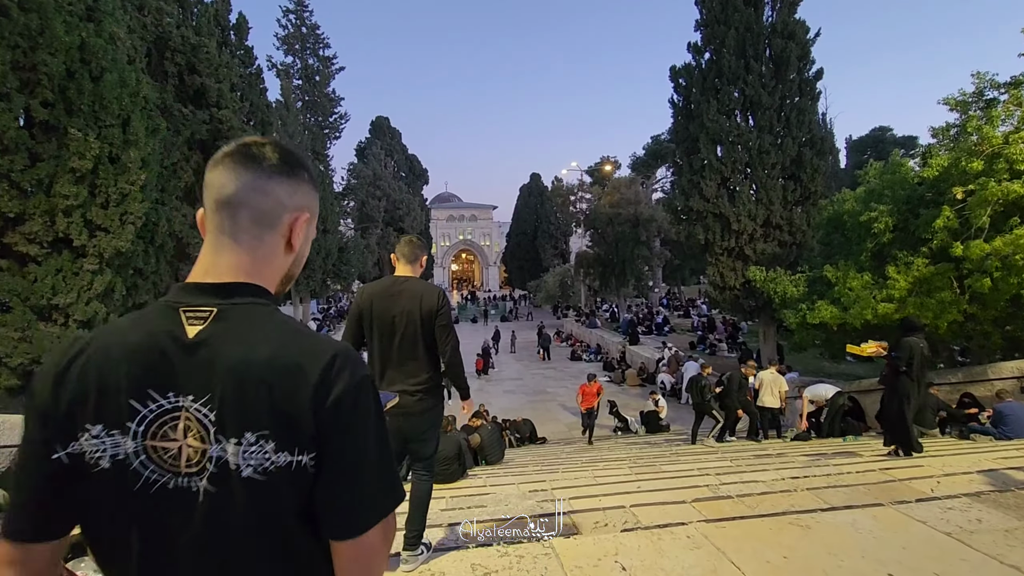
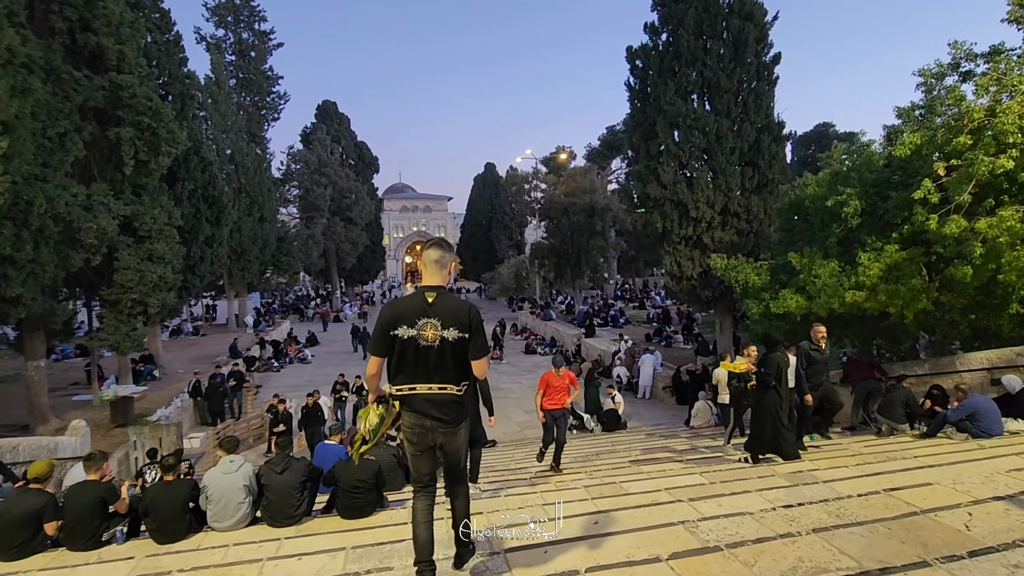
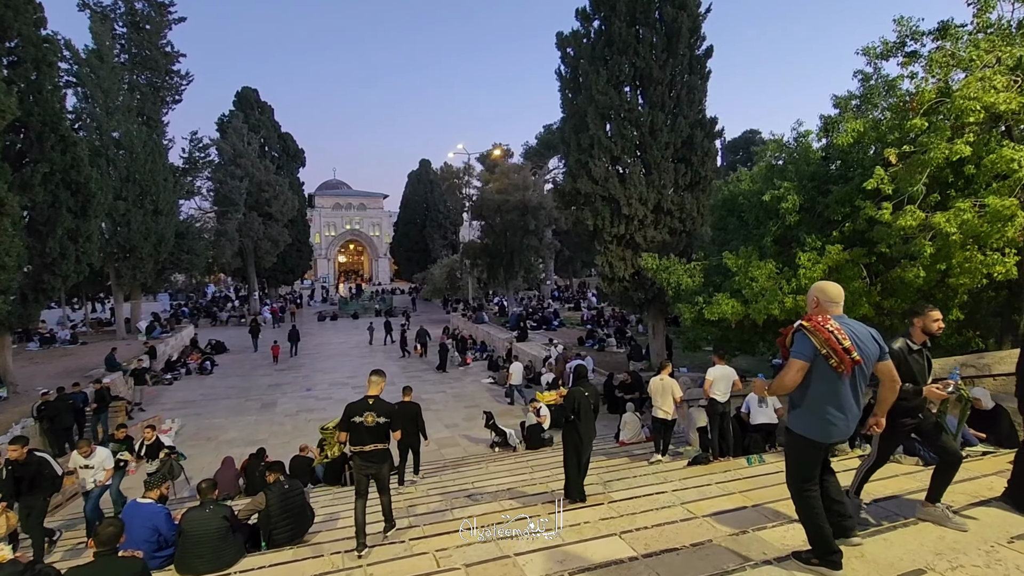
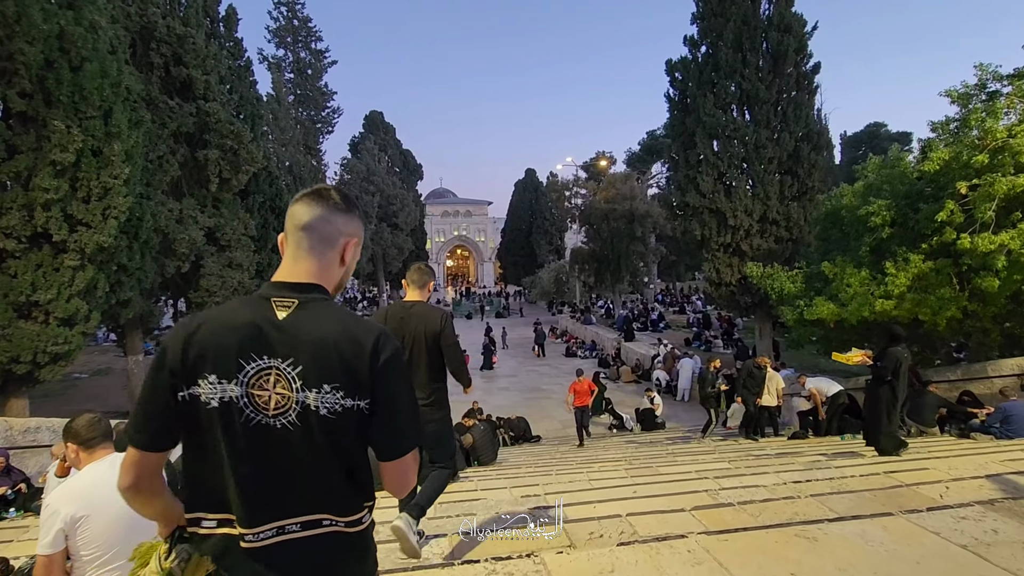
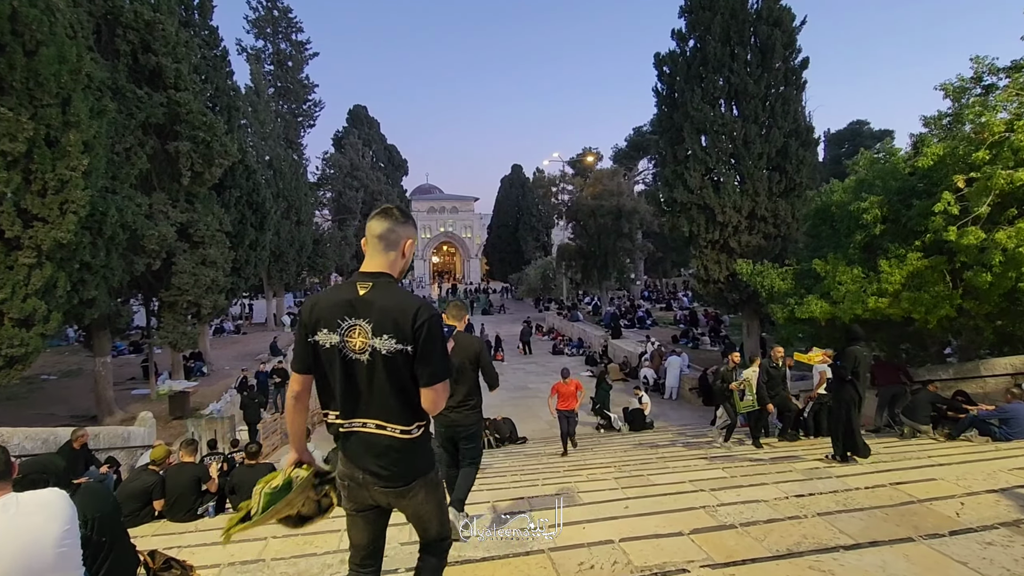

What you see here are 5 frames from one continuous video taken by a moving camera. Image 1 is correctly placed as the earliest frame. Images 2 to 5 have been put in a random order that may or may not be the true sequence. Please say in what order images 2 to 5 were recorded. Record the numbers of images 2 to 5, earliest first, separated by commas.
4, 5, 2, 3
